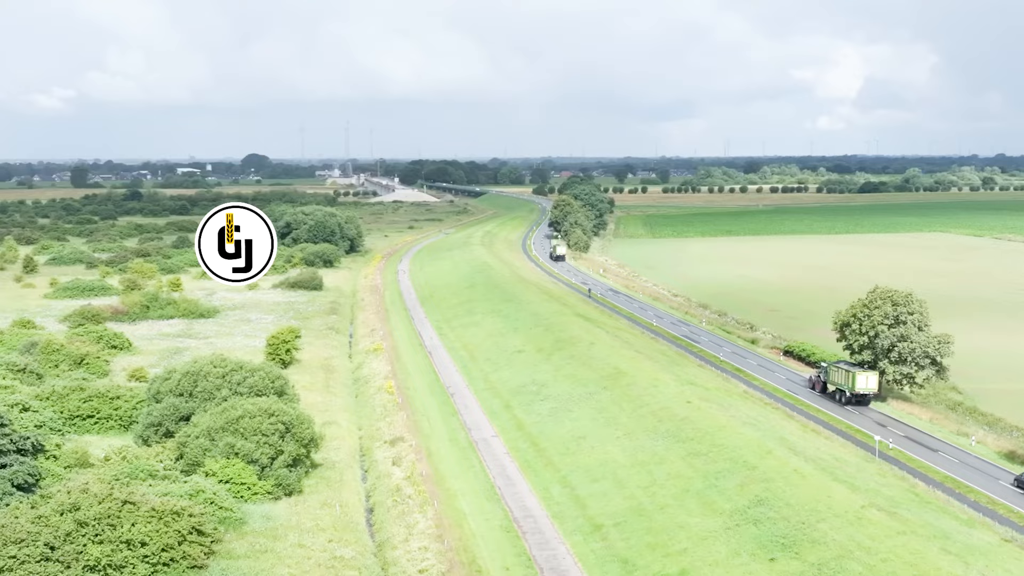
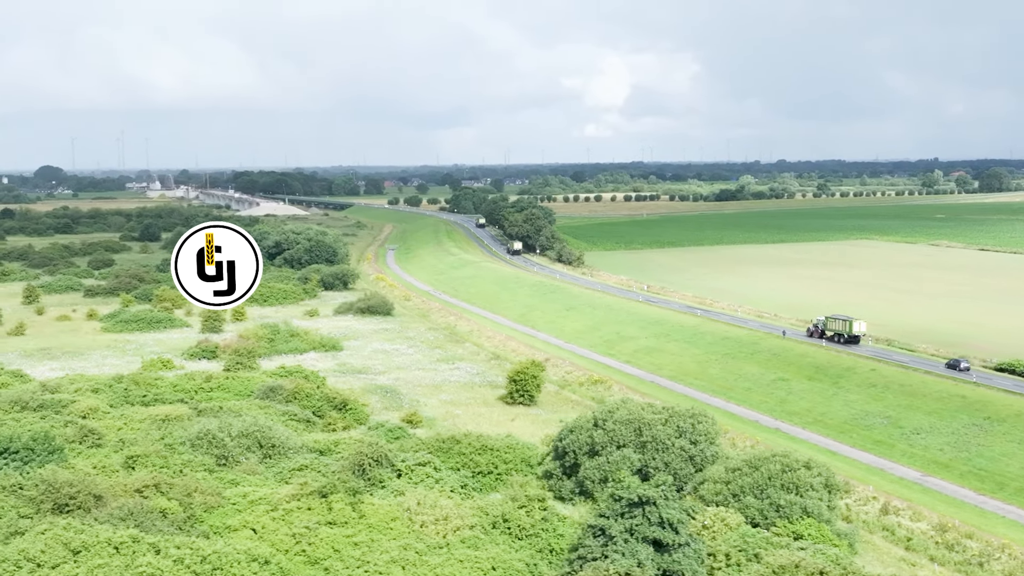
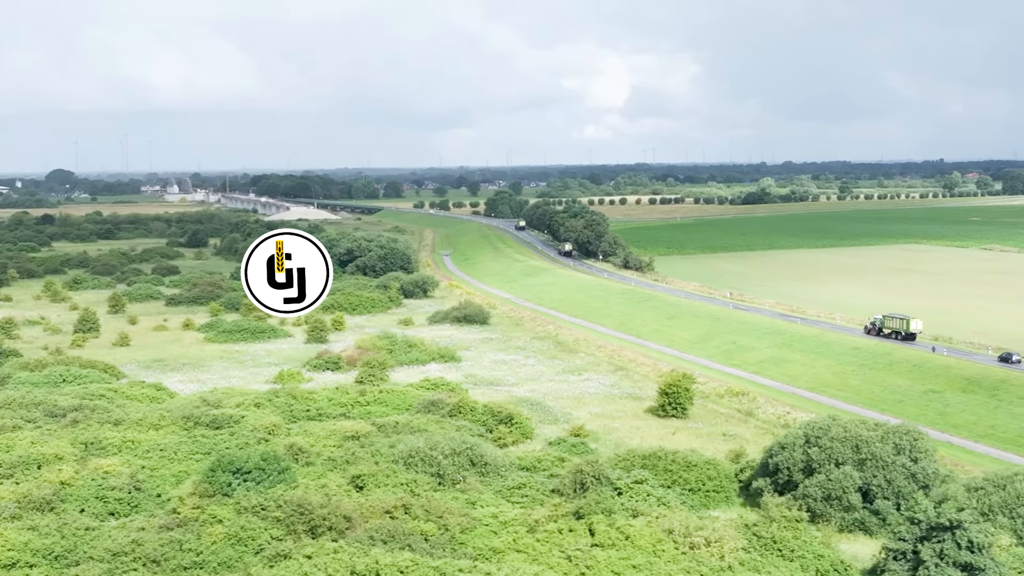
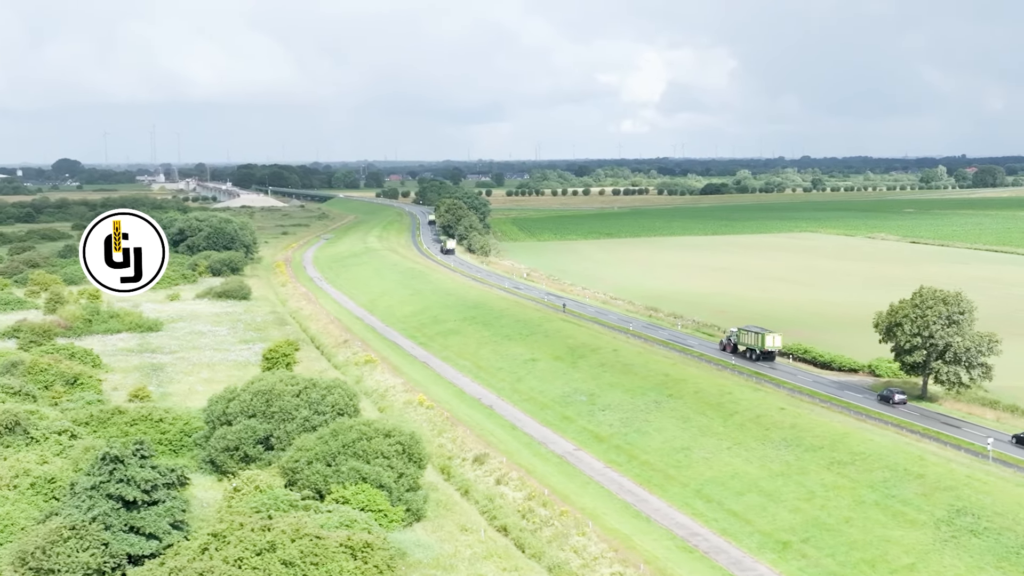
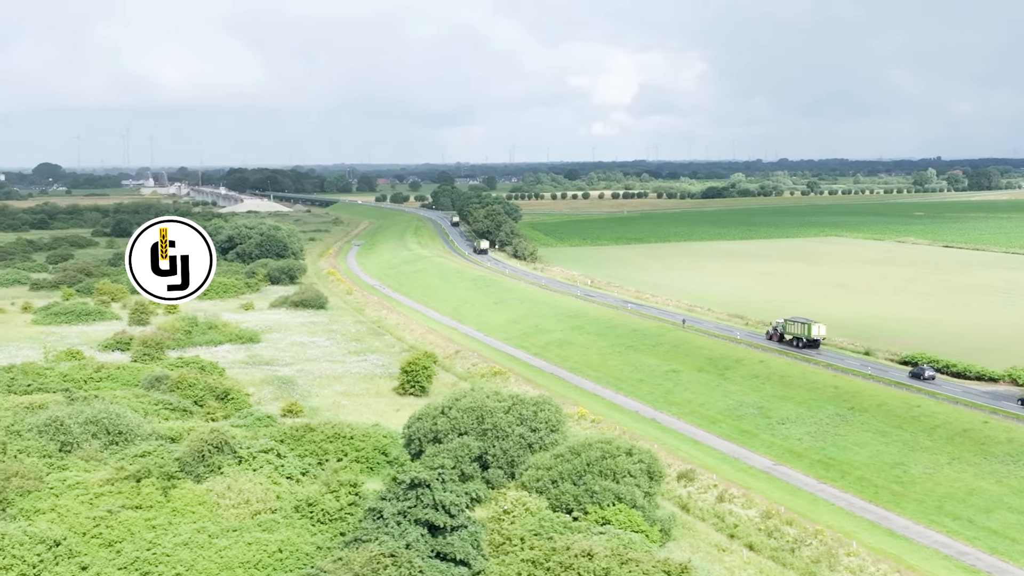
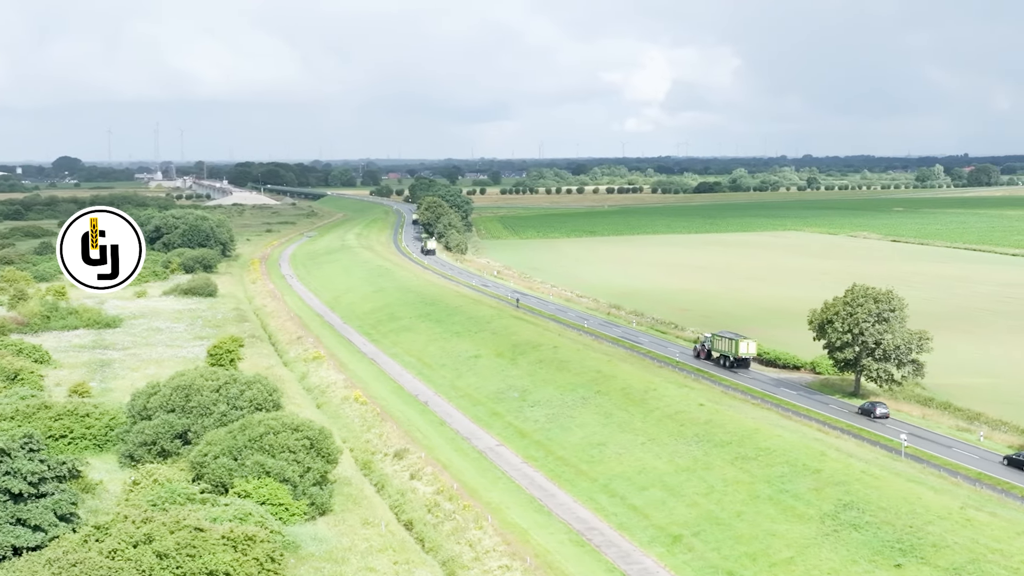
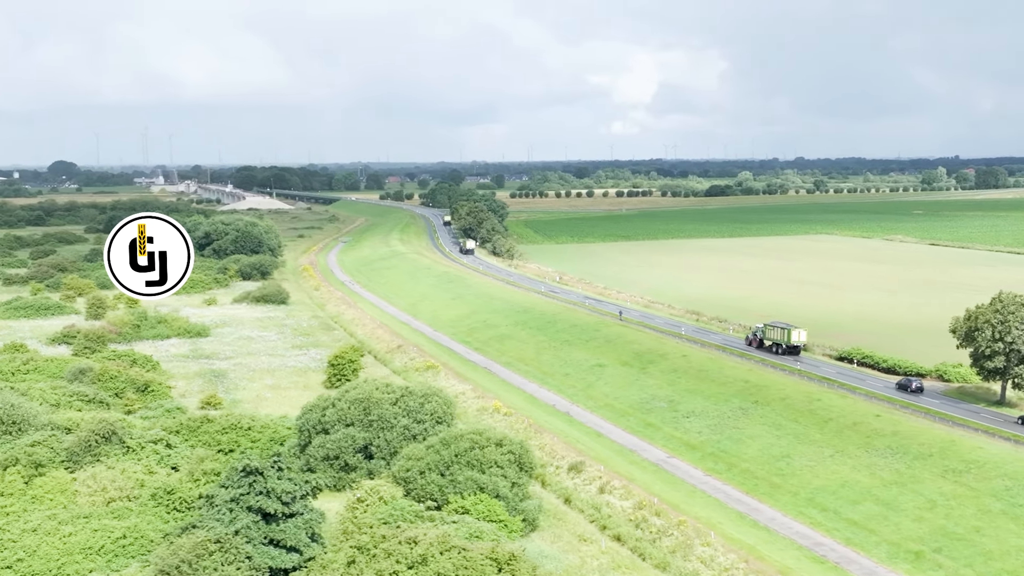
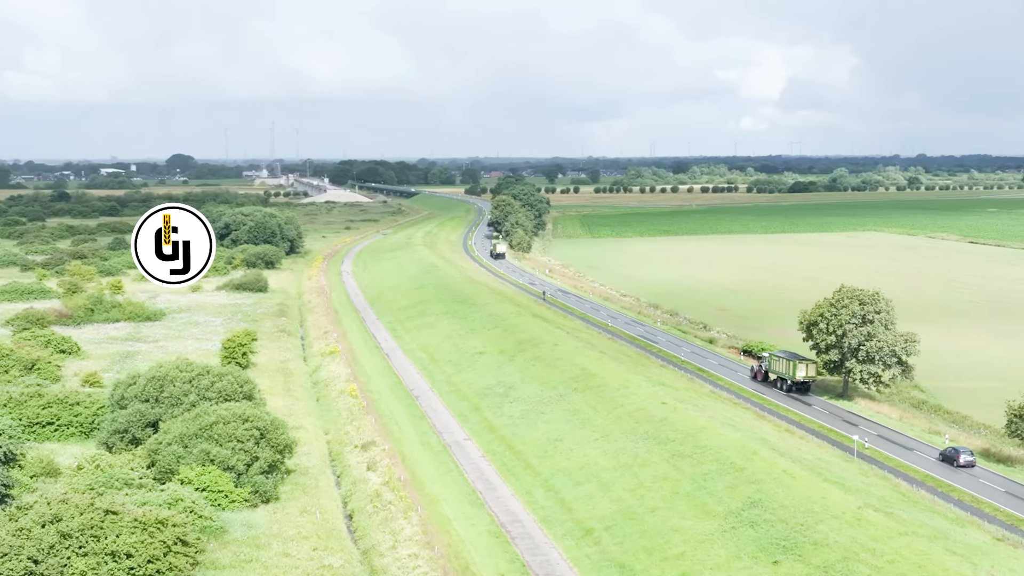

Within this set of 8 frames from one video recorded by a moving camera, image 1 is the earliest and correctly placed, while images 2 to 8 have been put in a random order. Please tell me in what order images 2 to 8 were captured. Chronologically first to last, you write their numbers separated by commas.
8, 6, 4, 7, 5, 2, 3
